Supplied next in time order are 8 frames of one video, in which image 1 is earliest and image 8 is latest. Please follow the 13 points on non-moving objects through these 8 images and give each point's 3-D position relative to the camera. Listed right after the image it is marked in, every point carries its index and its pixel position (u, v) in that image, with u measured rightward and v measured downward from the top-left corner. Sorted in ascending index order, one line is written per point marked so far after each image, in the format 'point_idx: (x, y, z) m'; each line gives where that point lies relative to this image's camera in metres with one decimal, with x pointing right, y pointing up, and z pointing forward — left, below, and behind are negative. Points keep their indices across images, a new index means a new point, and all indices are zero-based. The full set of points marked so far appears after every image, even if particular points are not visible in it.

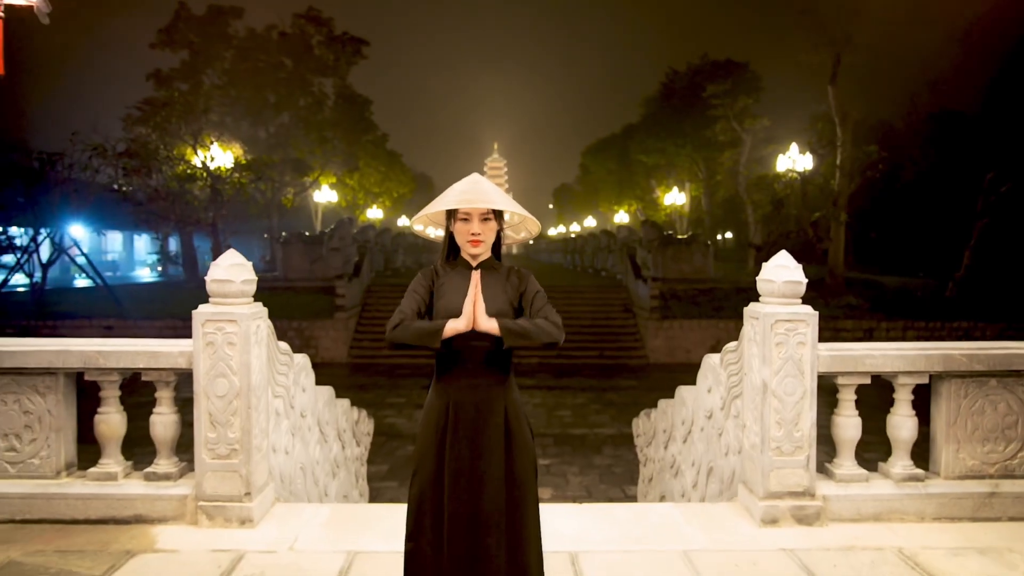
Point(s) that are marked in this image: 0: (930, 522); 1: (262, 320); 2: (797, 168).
0: (+2.6, -1.4, +4.0) m
1: (-1.6, -0.2, +4.1) m
2: (+8.2, +3.4, +18.4) m
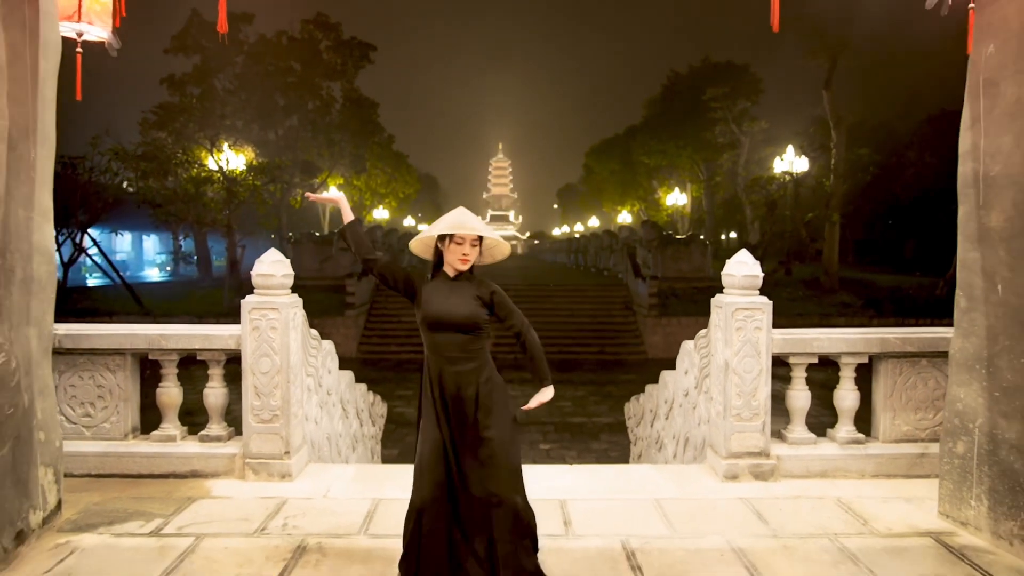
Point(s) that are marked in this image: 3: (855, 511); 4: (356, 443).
0: (+2.6, -1.4, +4.6) m
1: (-1.6, -0.2, +4.8) m
2: (+8.2, +3.4, +19.1) m
3: (+2.2, -1.4, +4.1) m
4: (-1.6, -1.6, +6.6) m
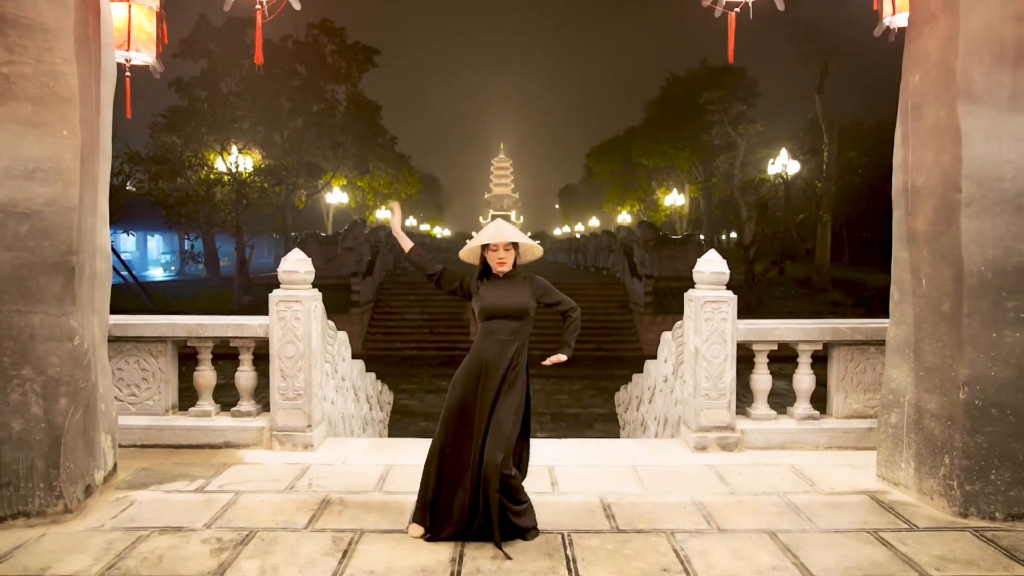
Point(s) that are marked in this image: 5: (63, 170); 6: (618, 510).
0: (+2.5, -1.3, +5.3) m
1: (-1.6, -0.1, +5.4) m
2: (+8.2, +3.5, +19.7) m
3: (+2.1, -1.4, +4.7) m
4: (-1.6, -1.5, +7.3) m
5: (-2.7, +0.7, +3.9) m
6: (+0.7, -1.4, +4.1) m
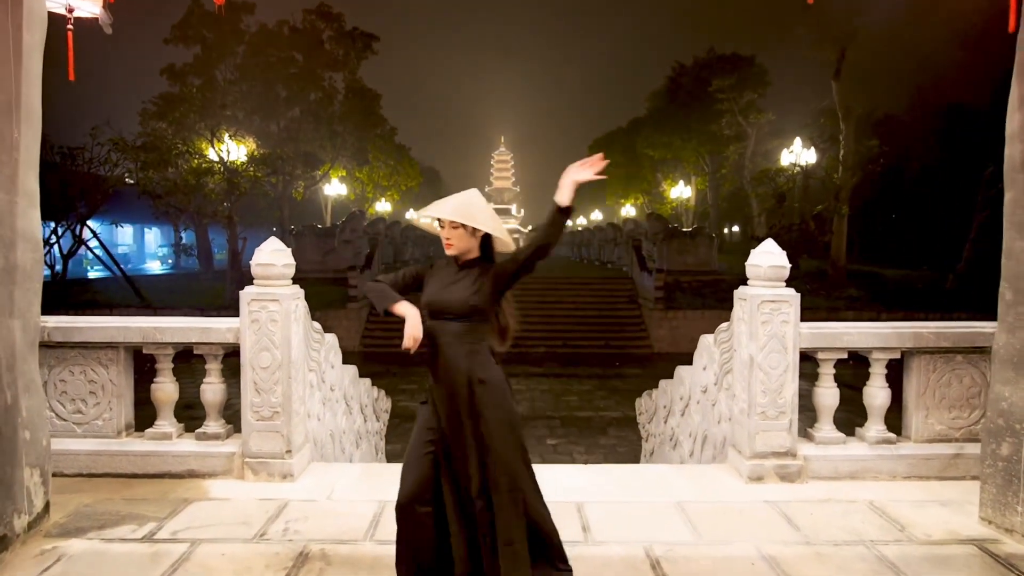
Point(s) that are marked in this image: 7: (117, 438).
0: (+2.6, -1.3, +4.4) m
1: (-1.5, -0.1, +4.5) m
2: (+8.4, +3.6, +18.8) m
3: (+2.3, -1.4, +3.9) m
4: (-1.5, -1.5, +6.4) m
5: (-2.6, +0.7, +3.1) m
6: (+0.8, -1.4, +3.3) m
7: (-2.7, -1.0, +4.5) m
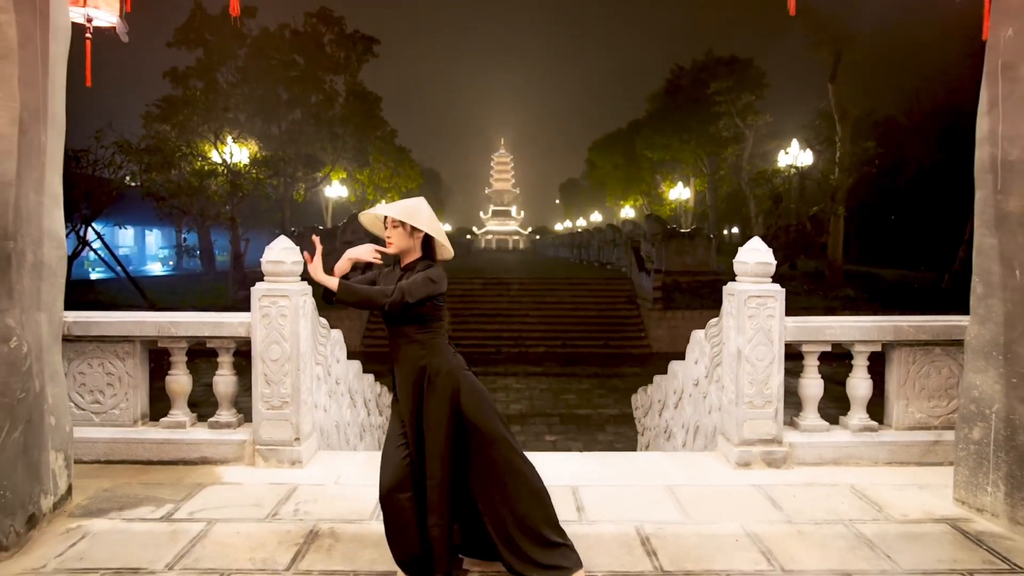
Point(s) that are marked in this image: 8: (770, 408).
0: (+2.6, -1.3, +4.6) m
1: (-1.5, -0.1, +4.7) m
2: (+8.4, +3.6, +19.0) m
3: (+2.2, -1.3, +4.1) m
4: (-1.5, -1.5, +6.6) m
5: (-2.6, +0.7, +3.3) m
6: (+0.8, -1.4, +3.5) m
7: (-2.7, -1.0, +4.7) m
8: (+1.8, -0.8, +4.6) m
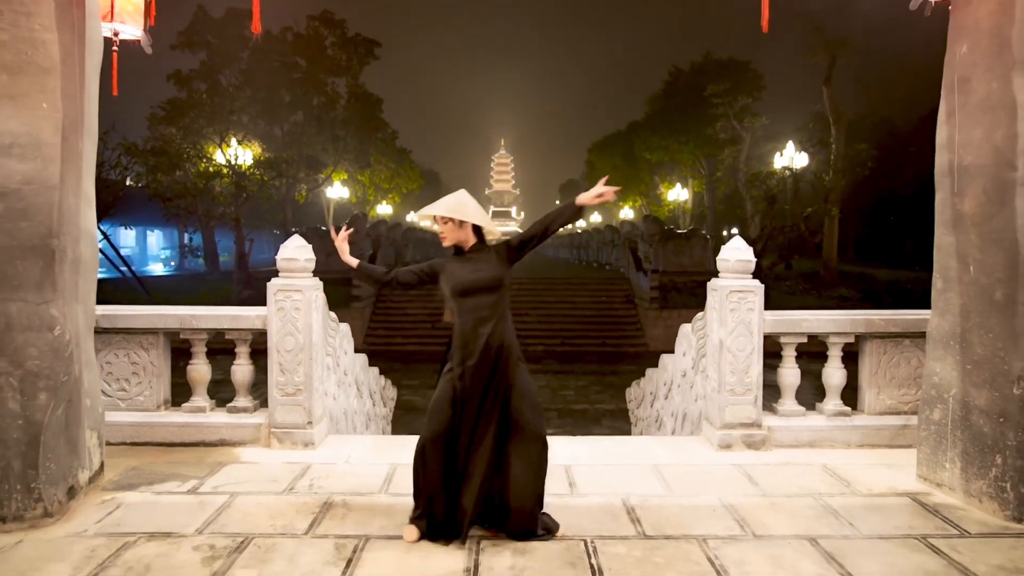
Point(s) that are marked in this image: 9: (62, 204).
0: (+2.6, -1.2, +5.0) m
1: (-1.5, 0.0, +5.1) m
2: (+8.4, +3.7, +19.3) m
3: (+2.2, -1.3, +4.4) m
4: (-1.5, -1.4, +7.0) m
5: (-2.6, +0.8, +3.6) m
6: (+0.8, -1.3, +3.8) m
7: (-2.8, -1.0, +5.0) m
8: (+1.8, -0.8, +4.9) m
9: (-2.6, +0.5, +3.7) m
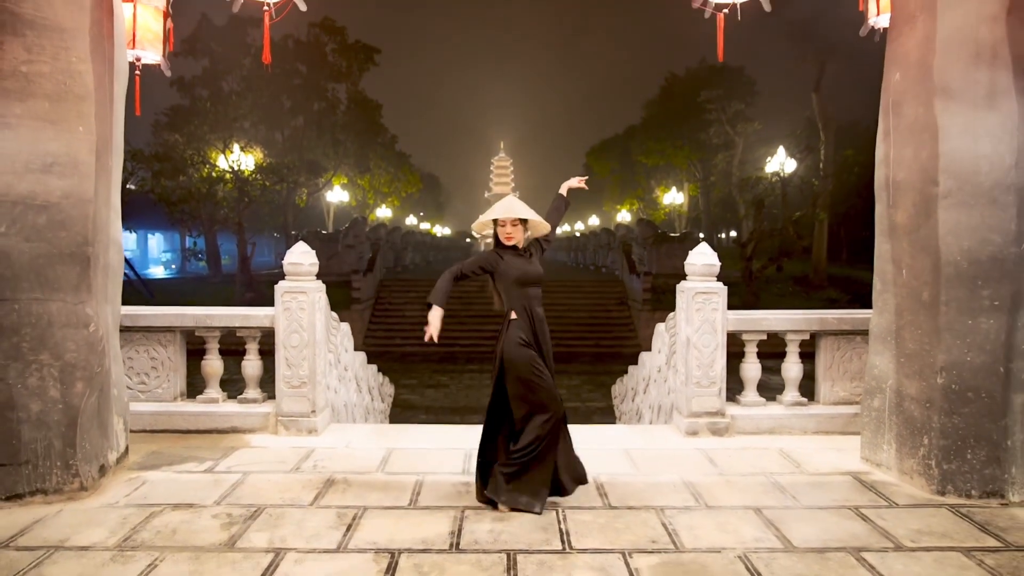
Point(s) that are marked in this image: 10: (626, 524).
0: (+2.5, -1.2, +5.4) m
1: (-1.6, 0.0, +5.6) m
2: (+8.2, +3.6, +19.8) m
3: (+2.1, -1.3, +4.9) m
4: (-1.6, -1.4, +7.4) m
5: (-2.7, +0.8, +4.1) m
6: (+0.7, -1.3, +4.3) m
7: (-2.9, -1.0, +5.5) m
8: (+1.7, -0.8, +5.4) m
9: (-2.7, +0.5, +4.2) m
10: (+0.7, -1.4, +3.7) m
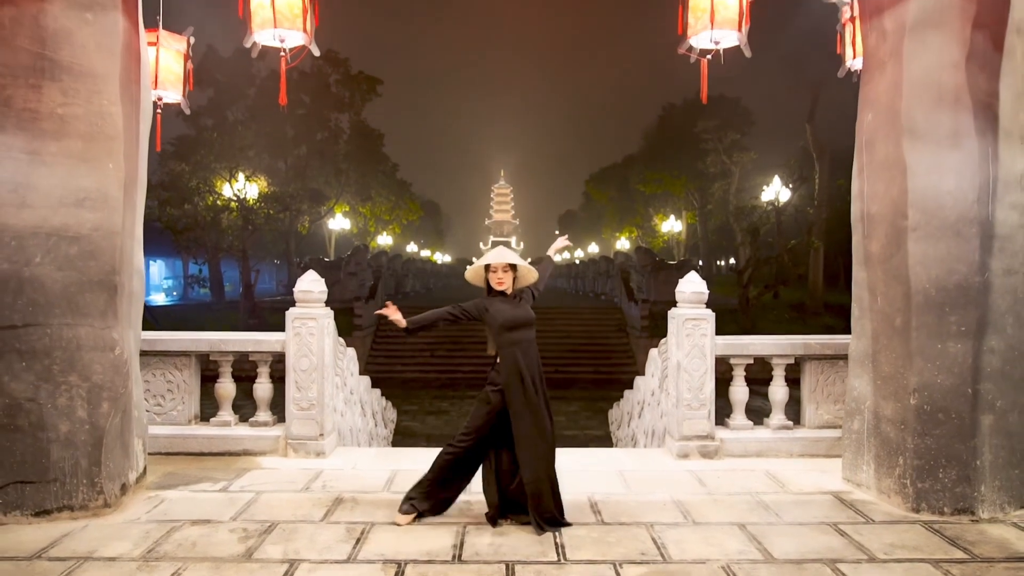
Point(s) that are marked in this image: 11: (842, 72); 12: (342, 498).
0: (+2.5, -1.5, +5.7) m
1: (-1.6, -0.3, +5.9) m
2: (+8.2, +2.7, +20.3) m
3: (+2.1, -1.5, +5.1) m
4: (-1.7, -1.8, +7.7) m
5: (-2.7, +0.6, +4.4) m
6: (+0.6, -1.5, +4.5) m
7: (-2.9, -1.2, +5.8) m
8: (+1.7, -1.1, +5.7) m
9: (-2.7, +0.3, +4.5) m
10: (+0.6, -1.5, +4.0) m
11: (+3.0, +2.0, +6.0) m
12: (-1.2, -1.5, +4.7) m
